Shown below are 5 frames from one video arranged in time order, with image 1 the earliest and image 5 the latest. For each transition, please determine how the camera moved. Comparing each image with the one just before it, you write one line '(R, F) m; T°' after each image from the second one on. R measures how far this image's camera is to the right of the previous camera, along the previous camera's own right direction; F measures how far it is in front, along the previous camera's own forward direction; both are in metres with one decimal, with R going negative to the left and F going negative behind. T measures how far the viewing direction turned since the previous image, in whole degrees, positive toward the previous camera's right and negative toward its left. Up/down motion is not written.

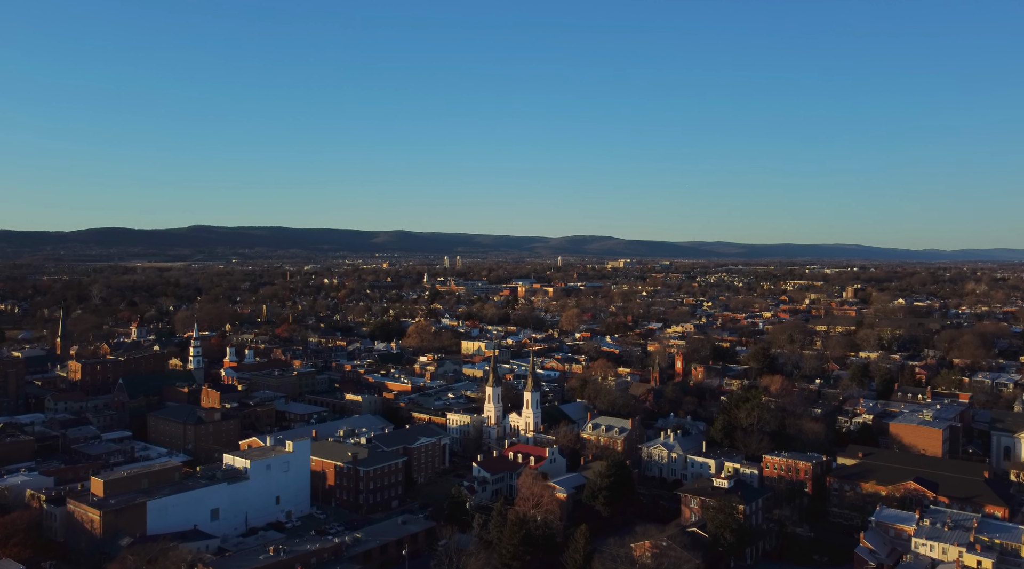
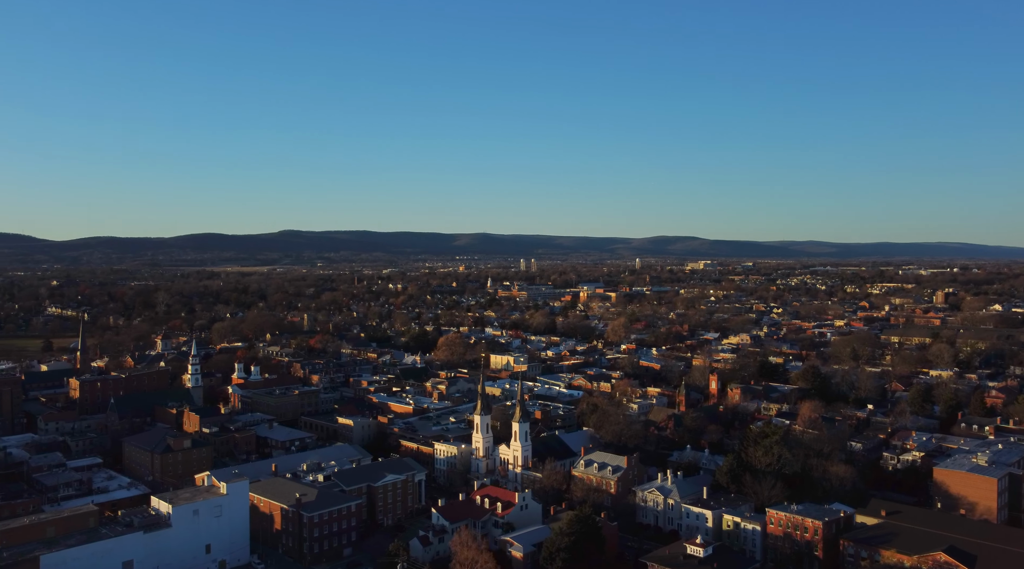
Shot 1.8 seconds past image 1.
(+4.0, +4.4) m; -6°
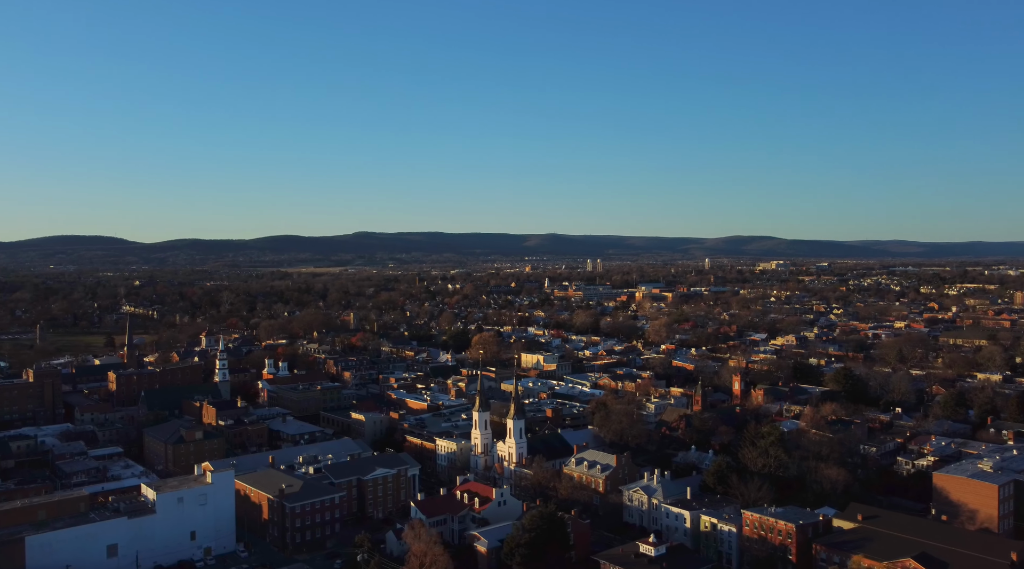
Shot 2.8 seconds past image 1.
(+3.2, +0.1) m; -5°
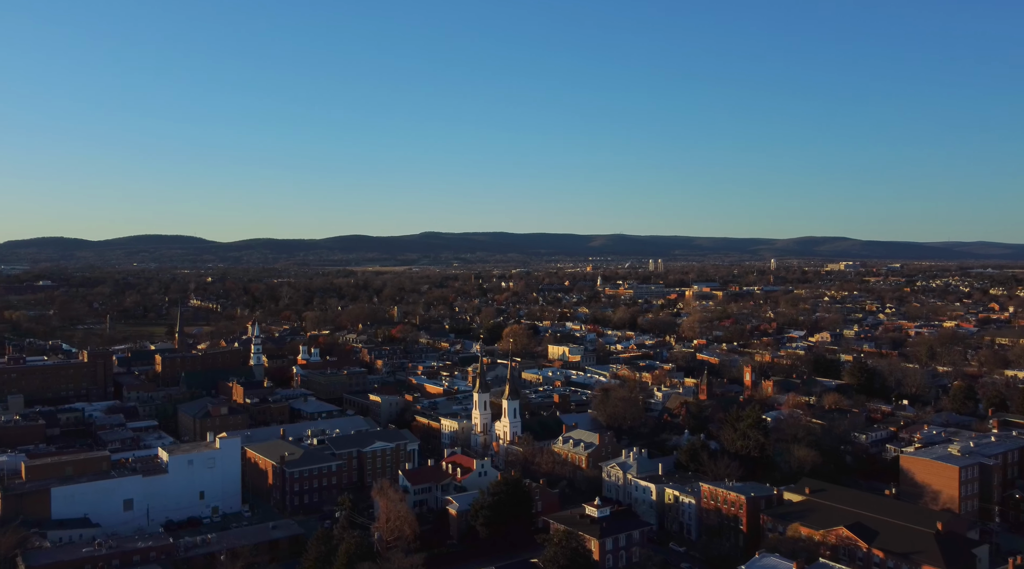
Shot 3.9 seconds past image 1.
(+3.1, -2.0) m; -4°
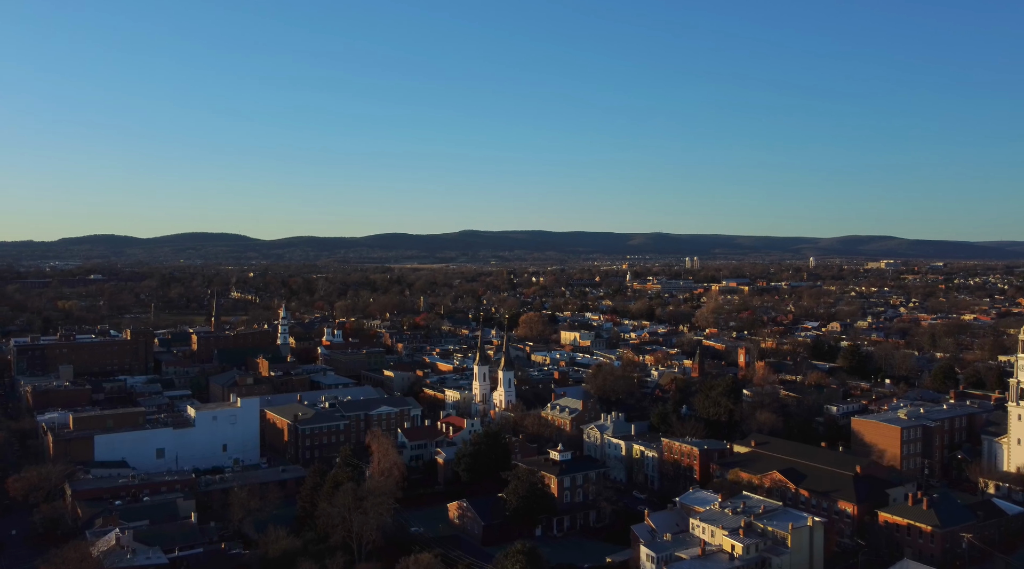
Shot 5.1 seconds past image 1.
(+2.1, -3.6) m; -3°
